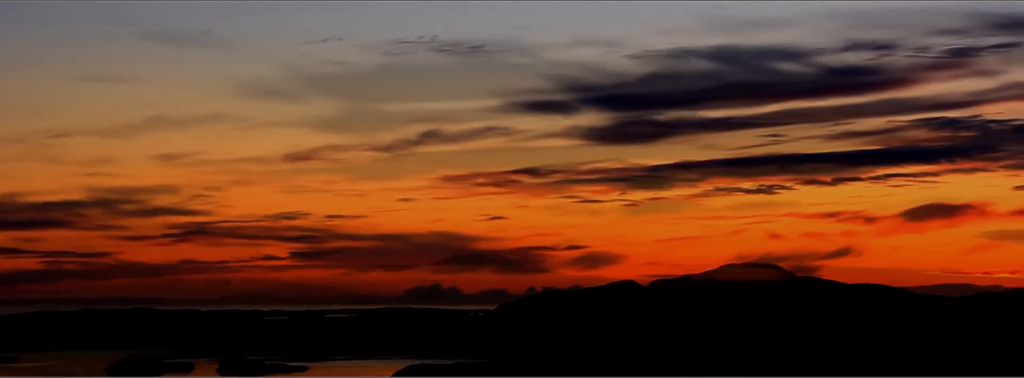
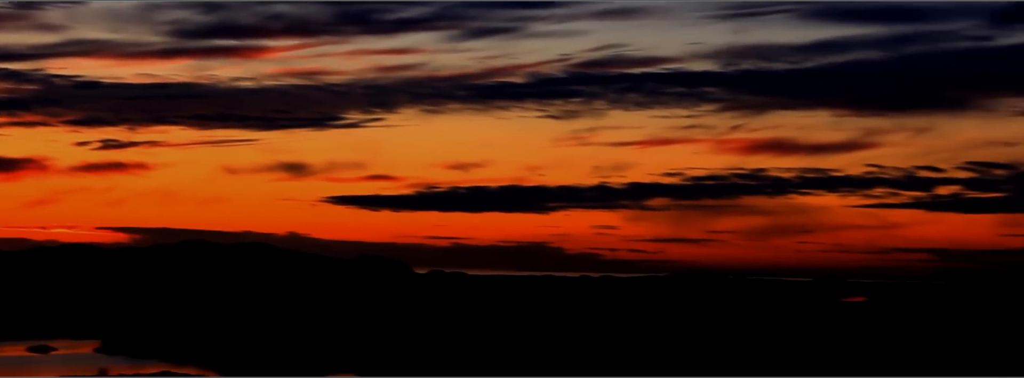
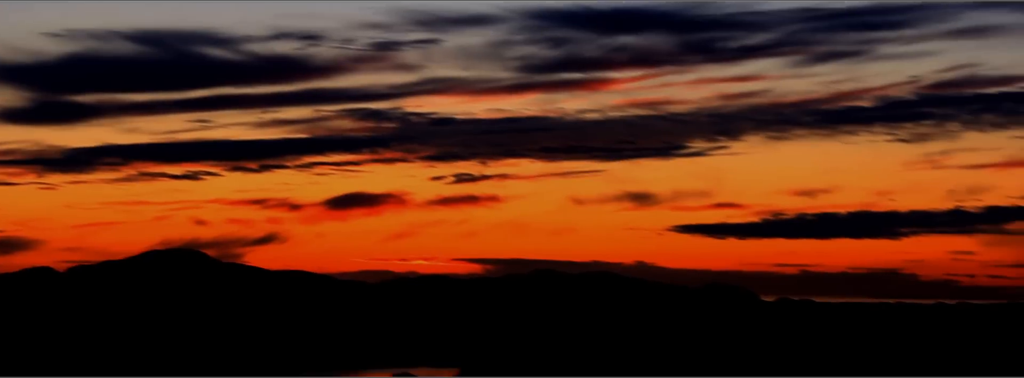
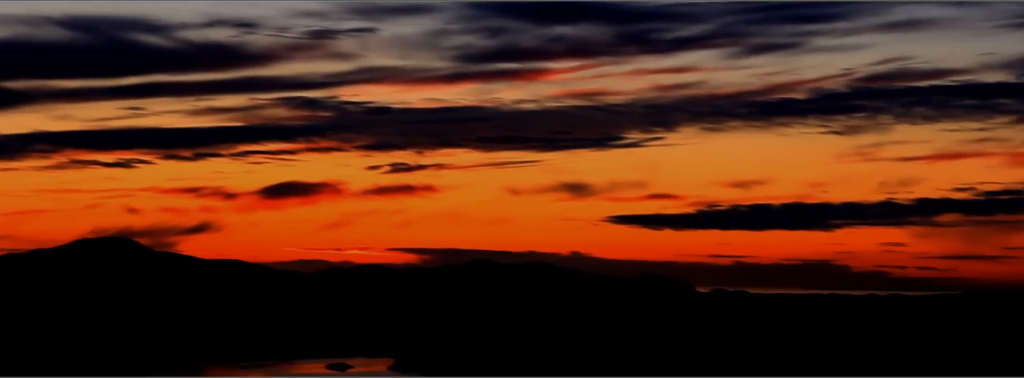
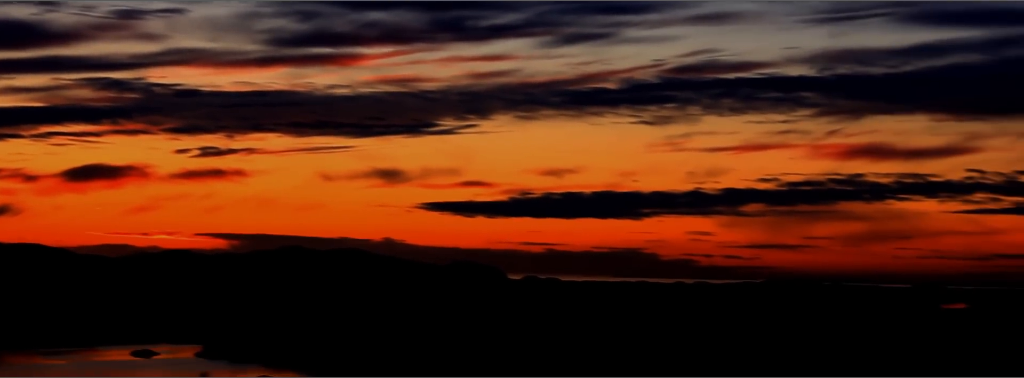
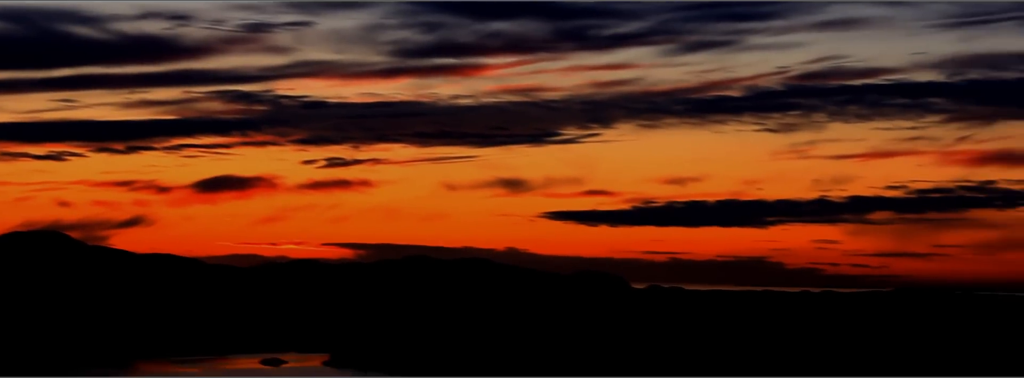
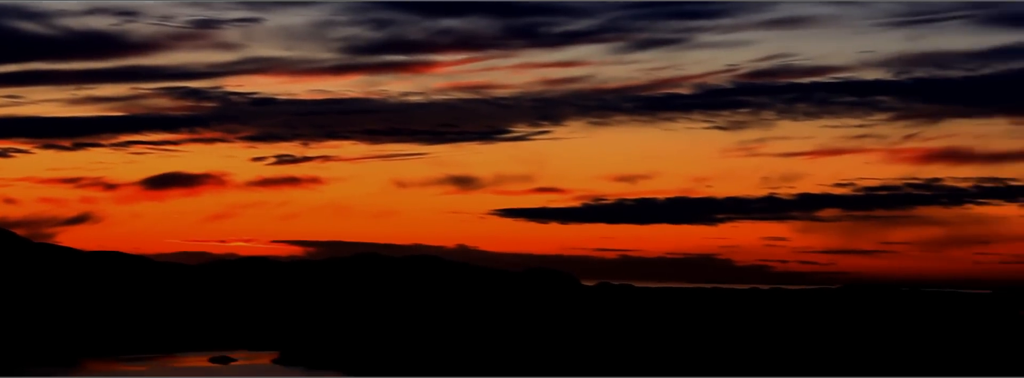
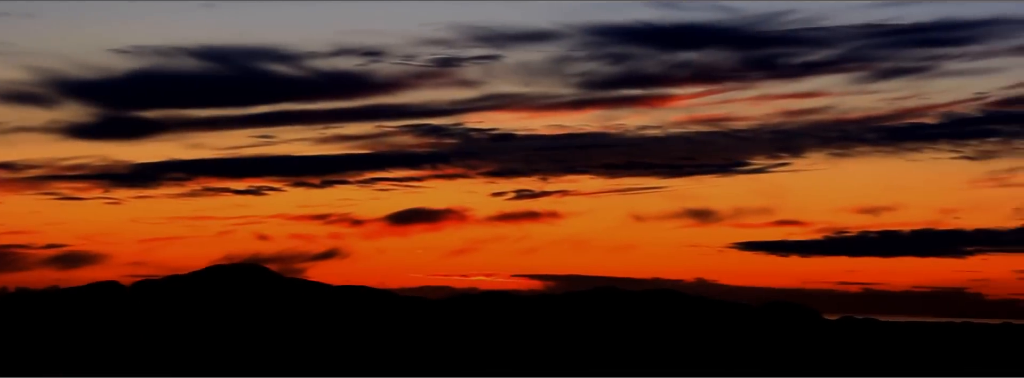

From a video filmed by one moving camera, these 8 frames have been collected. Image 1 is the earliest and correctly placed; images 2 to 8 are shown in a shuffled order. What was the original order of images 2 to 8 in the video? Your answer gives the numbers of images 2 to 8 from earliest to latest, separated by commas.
8, 3, 4, 6, 7, 5, 2
